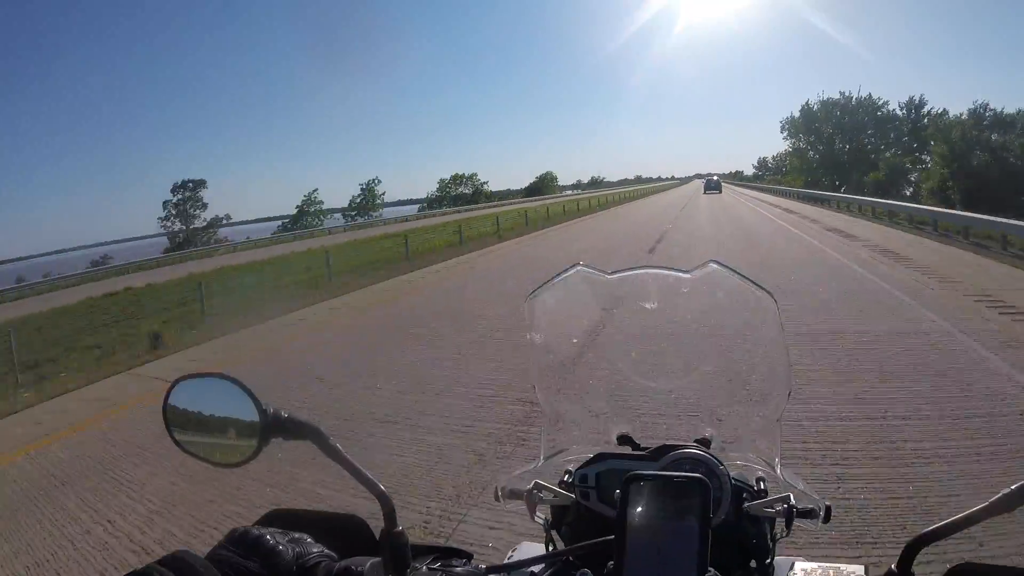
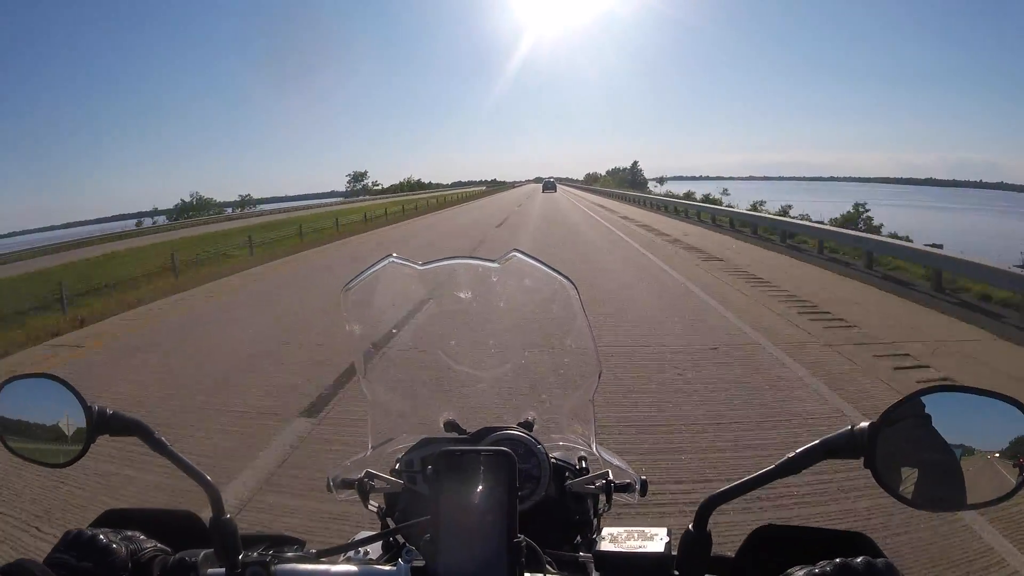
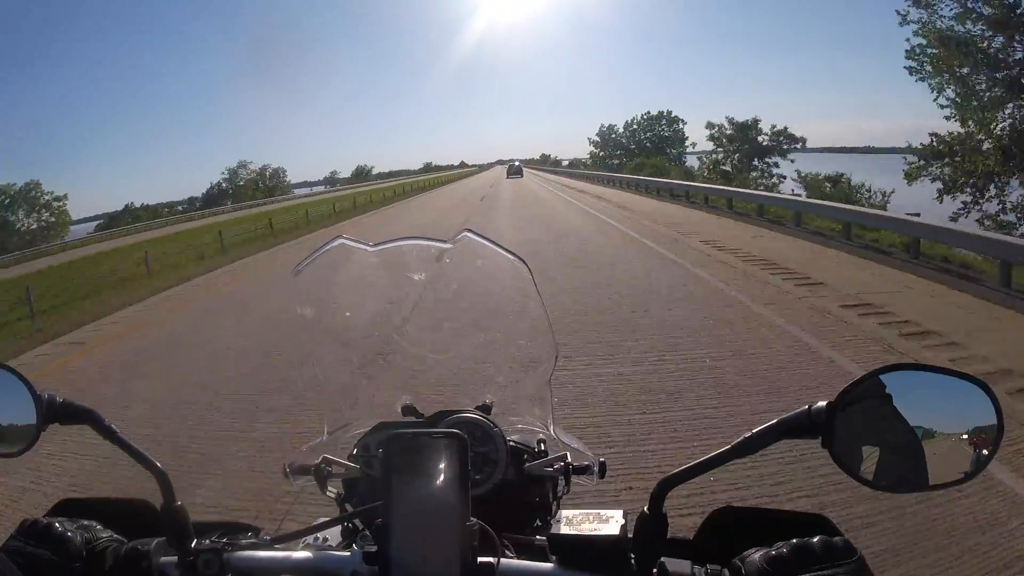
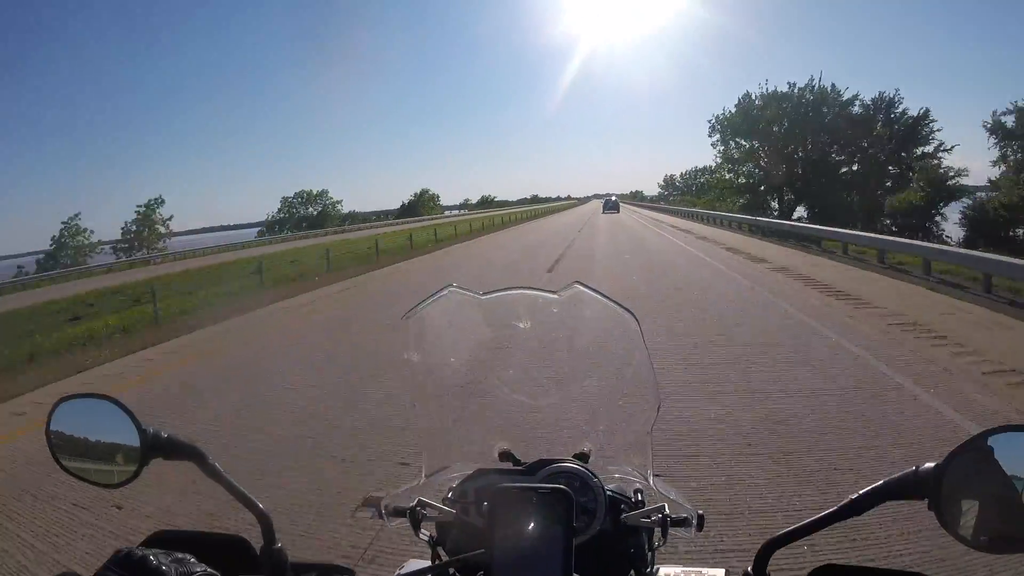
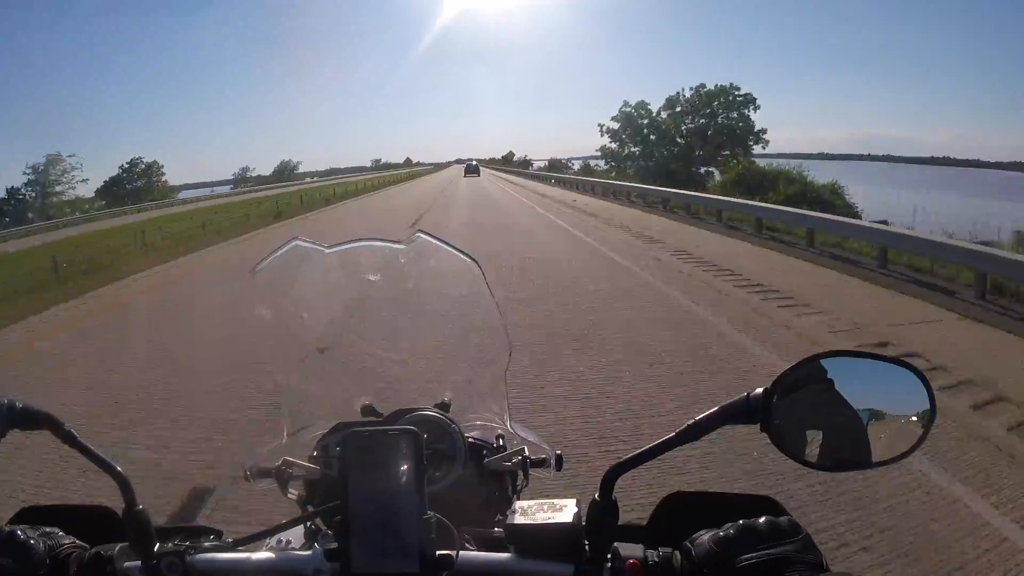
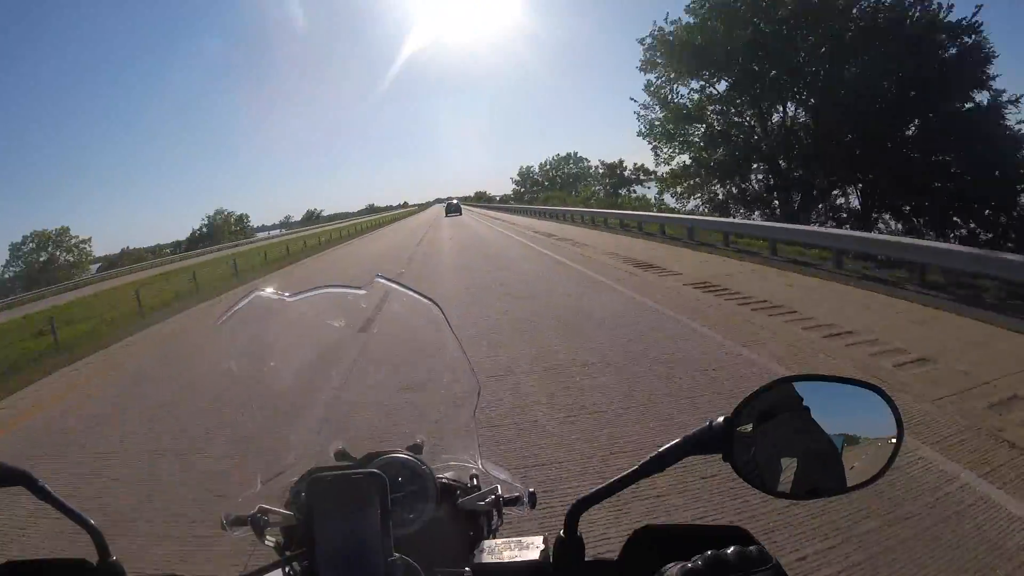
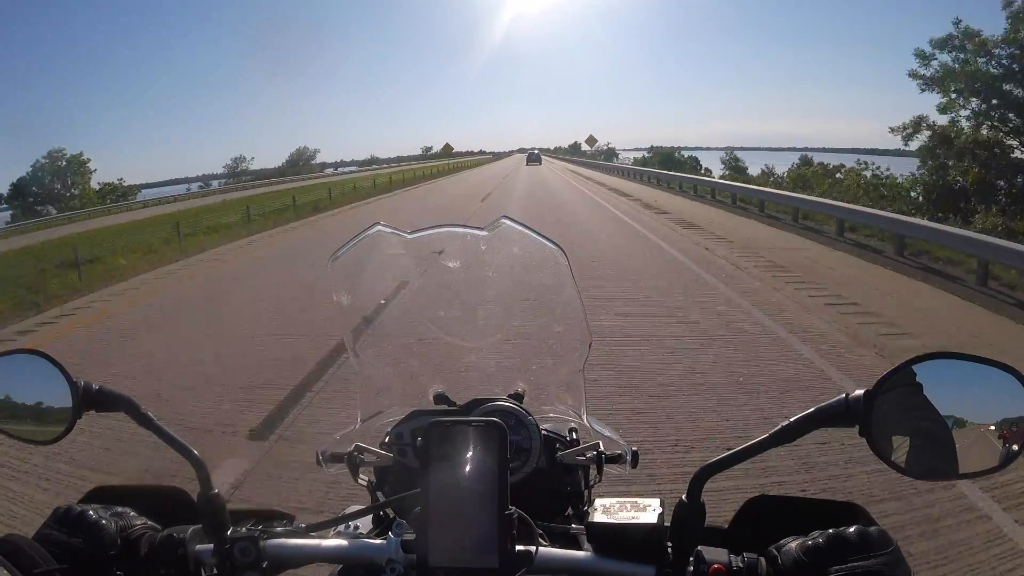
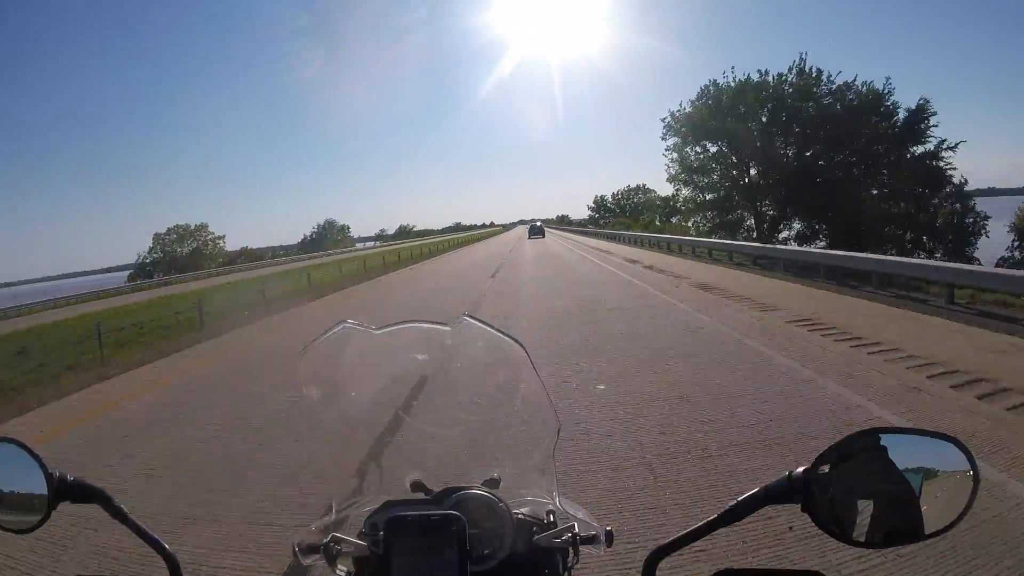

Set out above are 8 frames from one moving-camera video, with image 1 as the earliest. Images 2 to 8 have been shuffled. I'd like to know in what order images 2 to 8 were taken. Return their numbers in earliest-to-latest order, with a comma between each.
4, 8, 6, 3, 5, 7, 2
